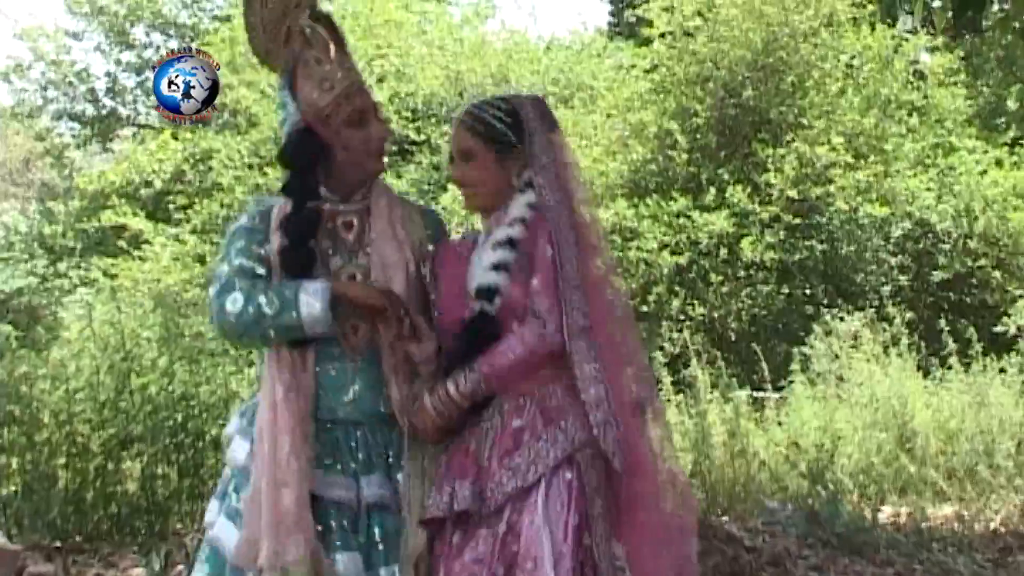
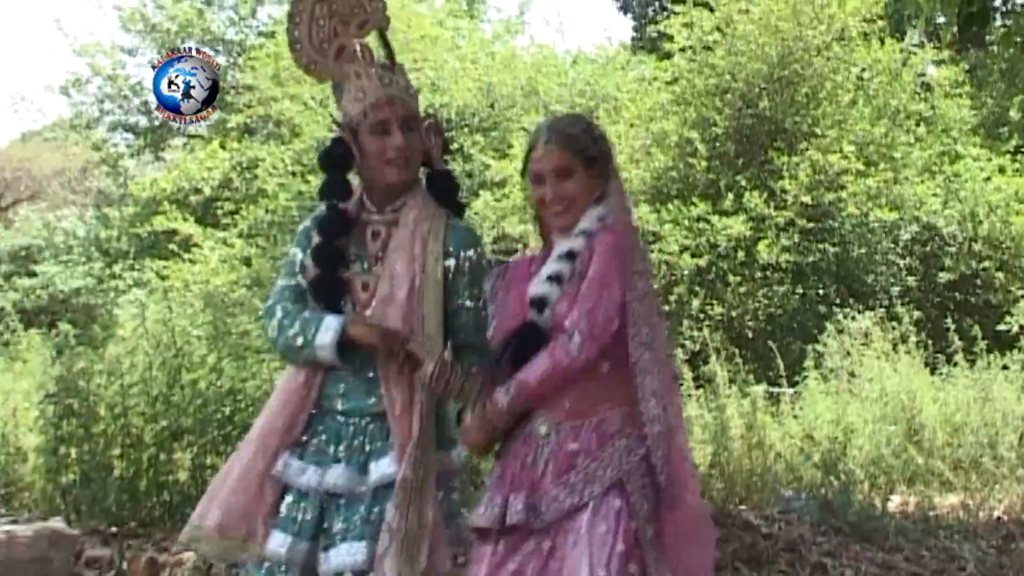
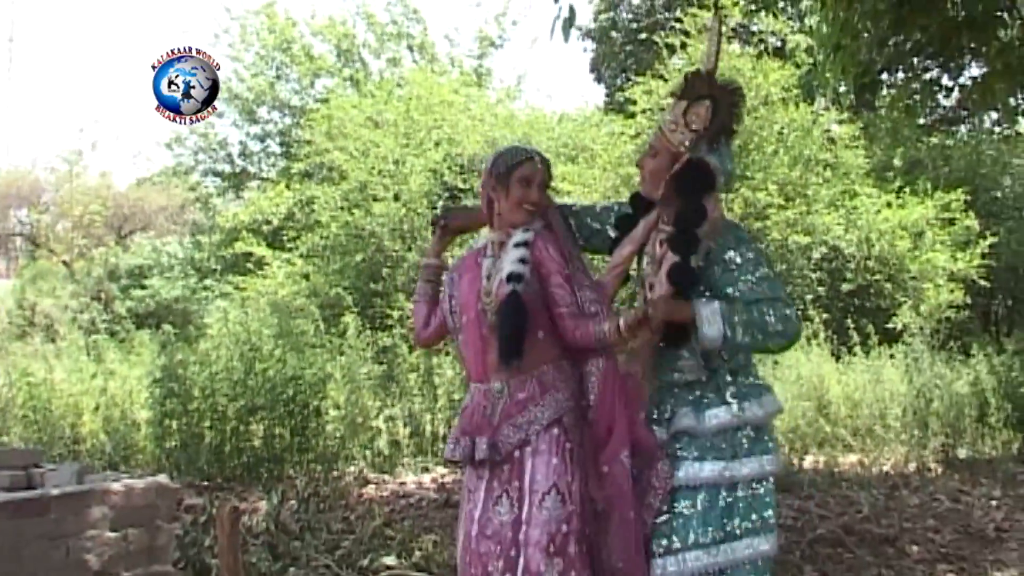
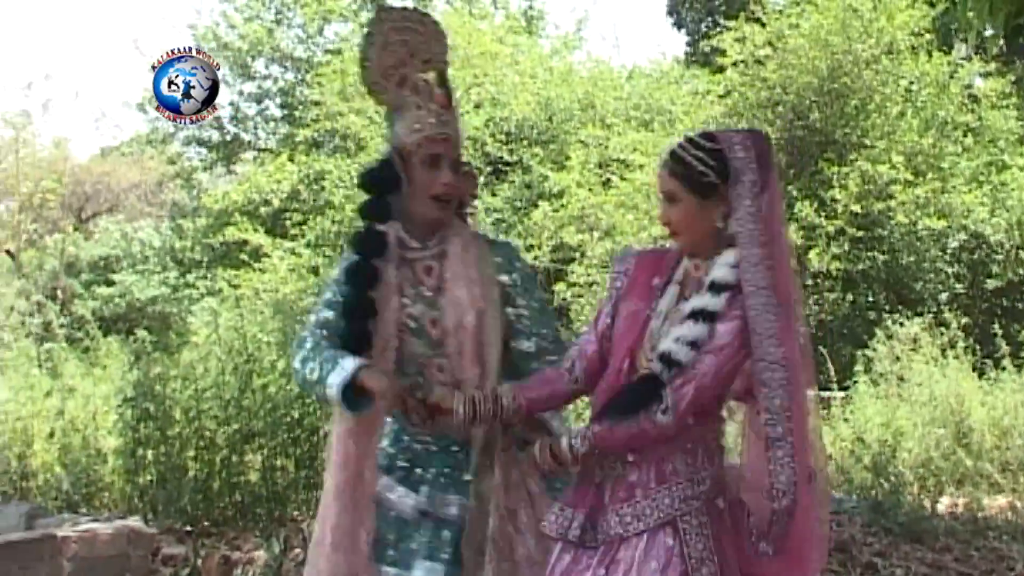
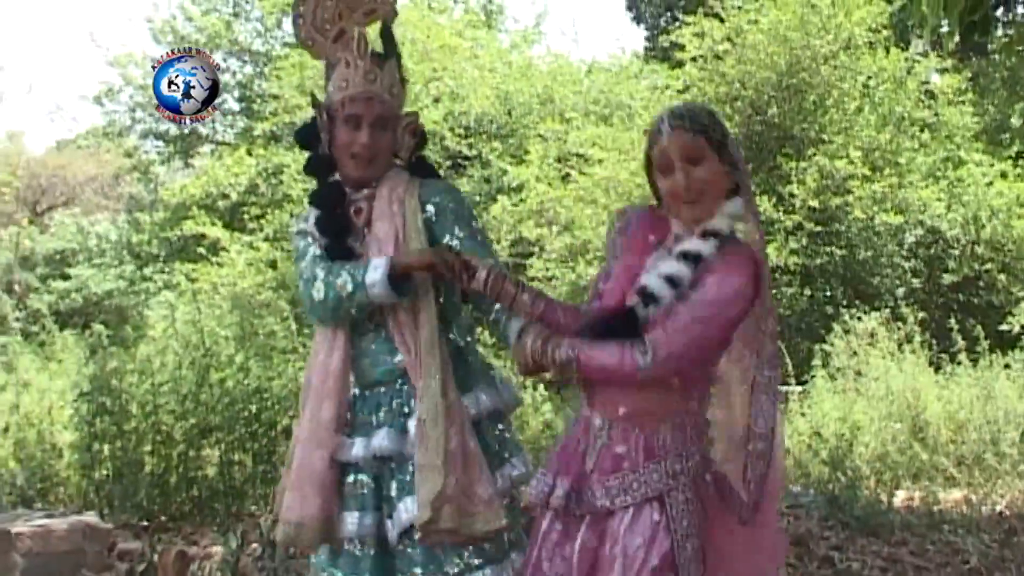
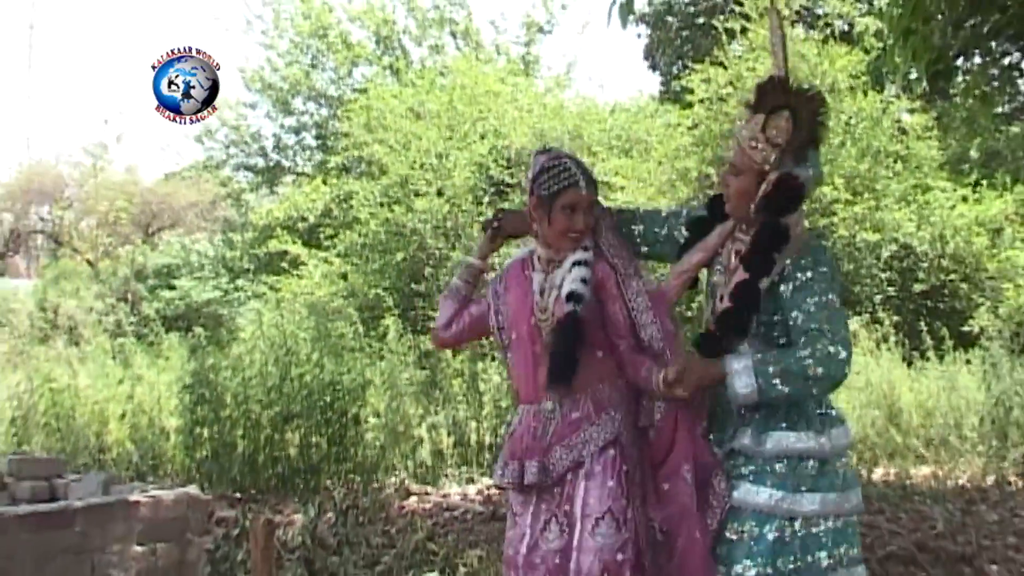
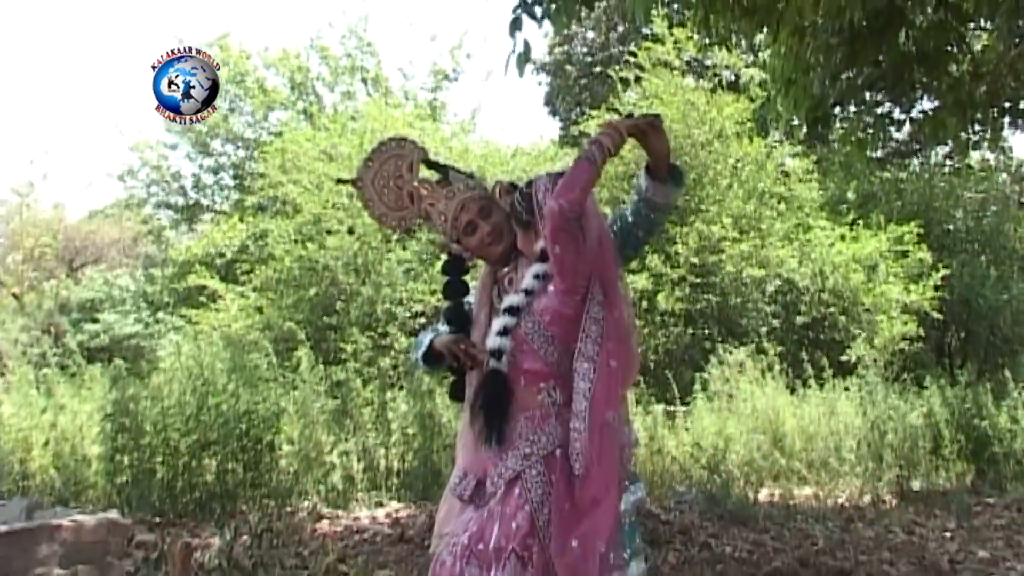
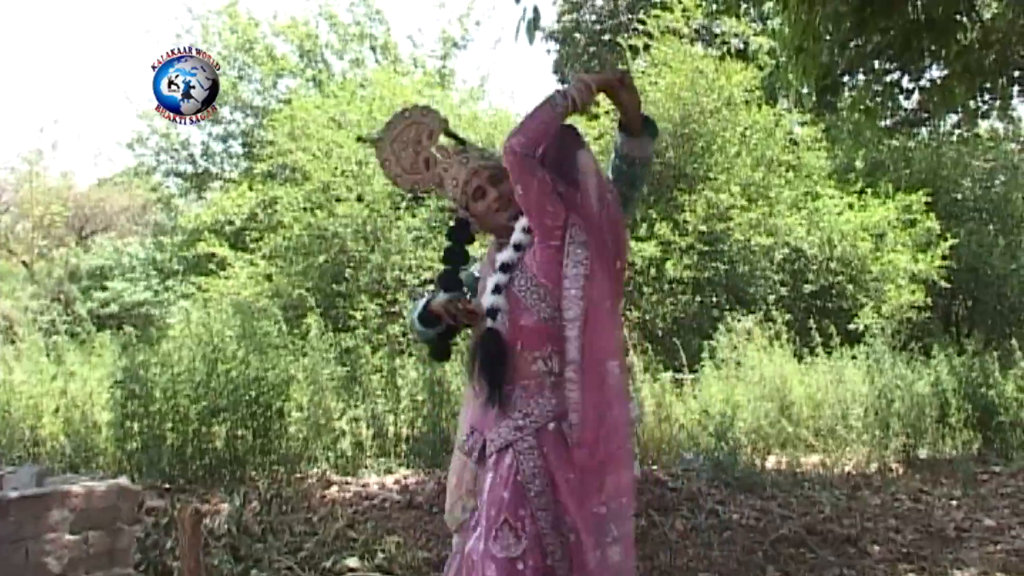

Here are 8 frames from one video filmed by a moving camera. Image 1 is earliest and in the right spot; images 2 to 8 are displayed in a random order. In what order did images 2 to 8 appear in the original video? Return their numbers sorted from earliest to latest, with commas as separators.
2, 5, 4, 6, 3, 8, 7
